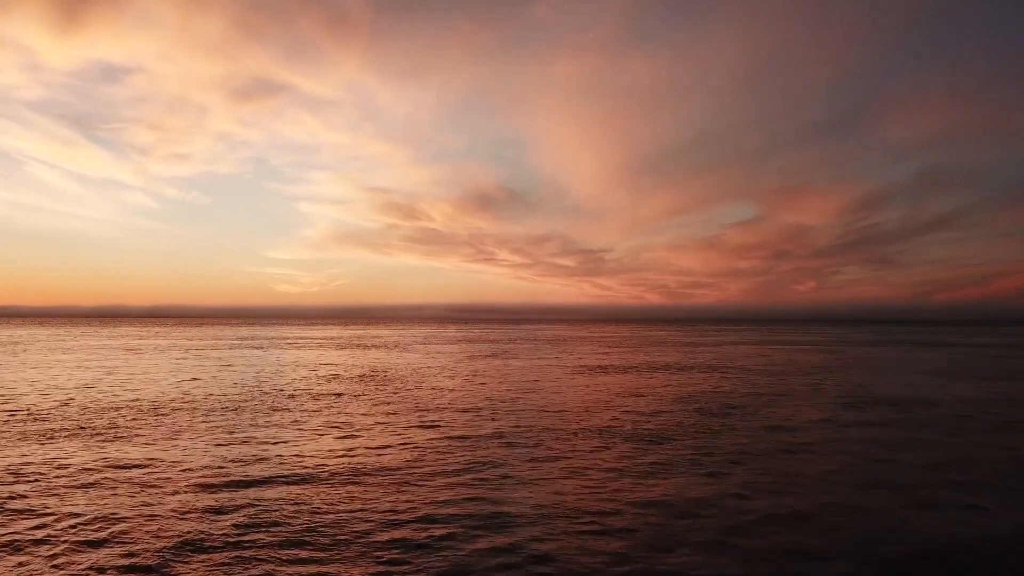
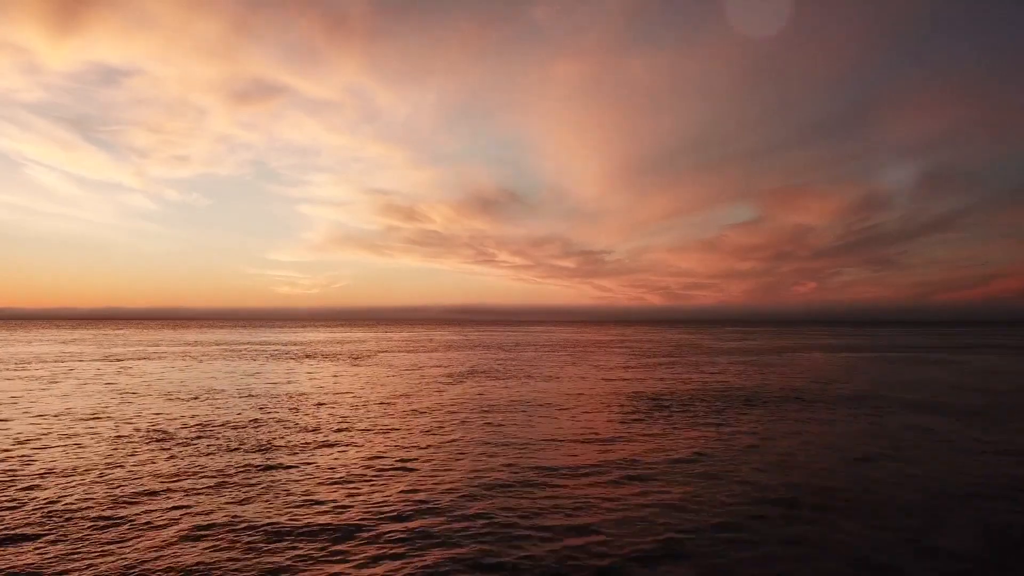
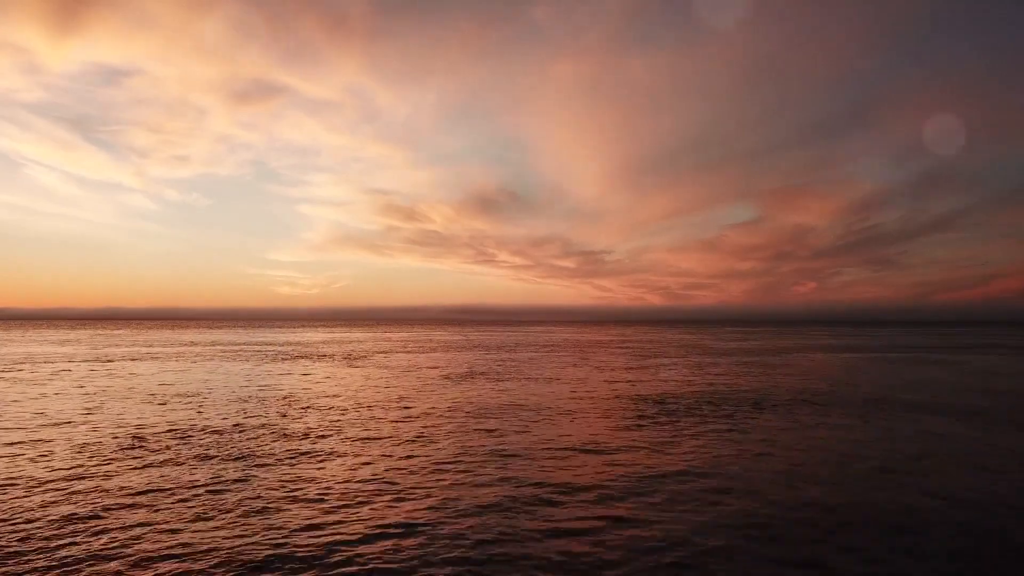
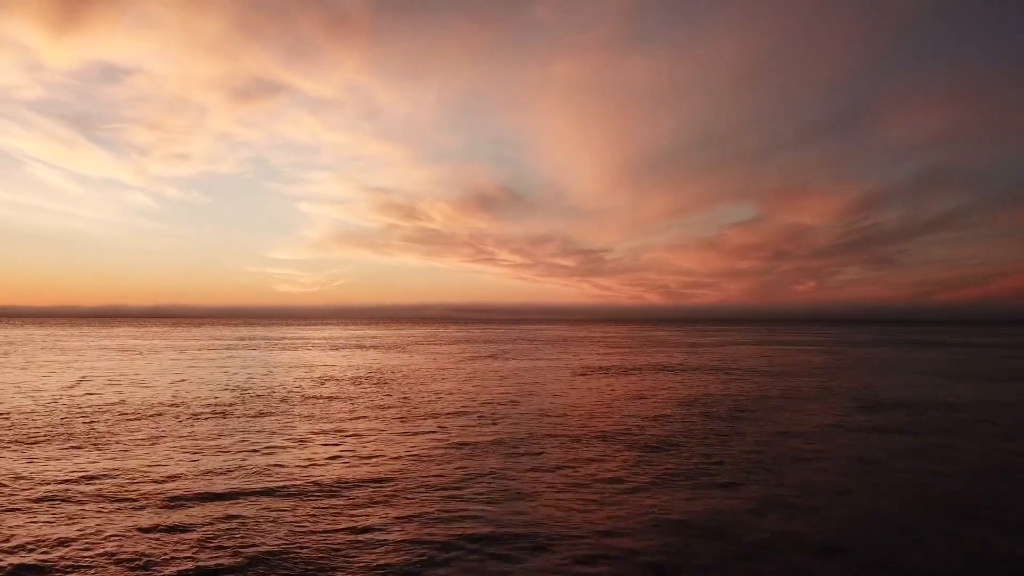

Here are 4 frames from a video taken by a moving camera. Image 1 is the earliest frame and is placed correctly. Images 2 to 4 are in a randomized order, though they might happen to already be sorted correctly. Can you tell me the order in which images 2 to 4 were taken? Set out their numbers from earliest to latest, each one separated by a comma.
4, 2, 3
